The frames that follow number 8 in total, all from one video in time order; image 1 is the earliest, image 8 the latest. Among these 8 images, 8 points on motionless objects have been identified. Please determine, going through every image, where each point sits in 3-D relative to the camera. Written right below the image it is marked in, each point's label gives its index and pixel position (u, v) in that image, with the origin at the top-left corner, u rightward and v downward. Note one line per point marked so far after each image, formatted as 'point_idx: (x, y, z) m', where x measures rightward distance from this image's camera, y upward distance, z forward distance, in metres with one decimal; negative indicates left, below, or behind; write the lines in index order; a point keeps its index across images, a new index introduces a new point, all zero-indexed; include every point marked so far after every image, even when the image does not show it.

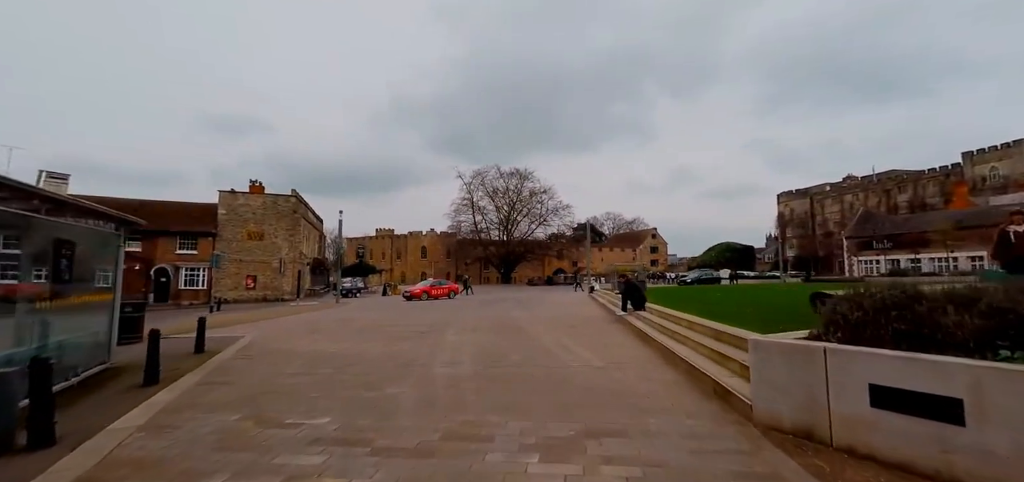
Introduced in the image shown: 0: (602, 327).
0: (+2.9, -2.7, +15.9) m
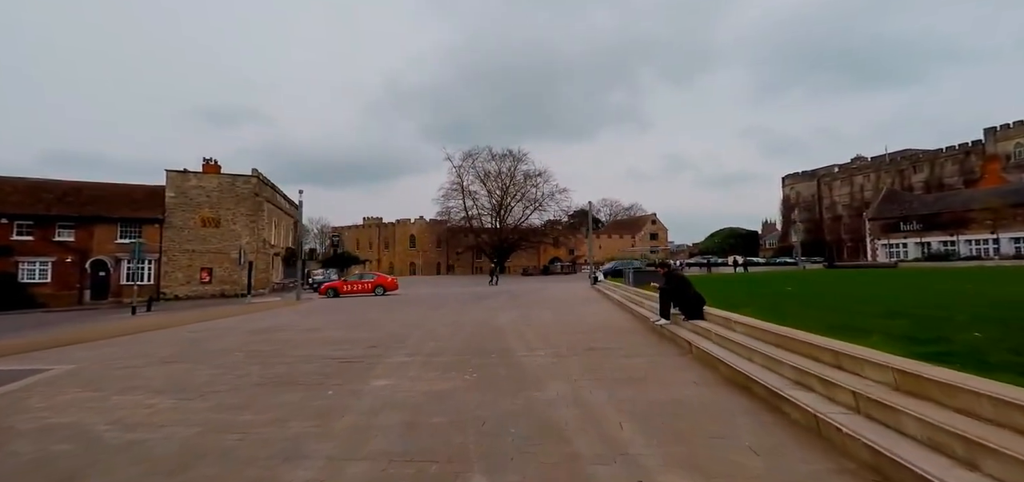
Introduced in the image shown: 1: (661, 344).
0: (+2.6, -2.1, +9.8) m
1: (+3.1, -2.1, +10.2) m
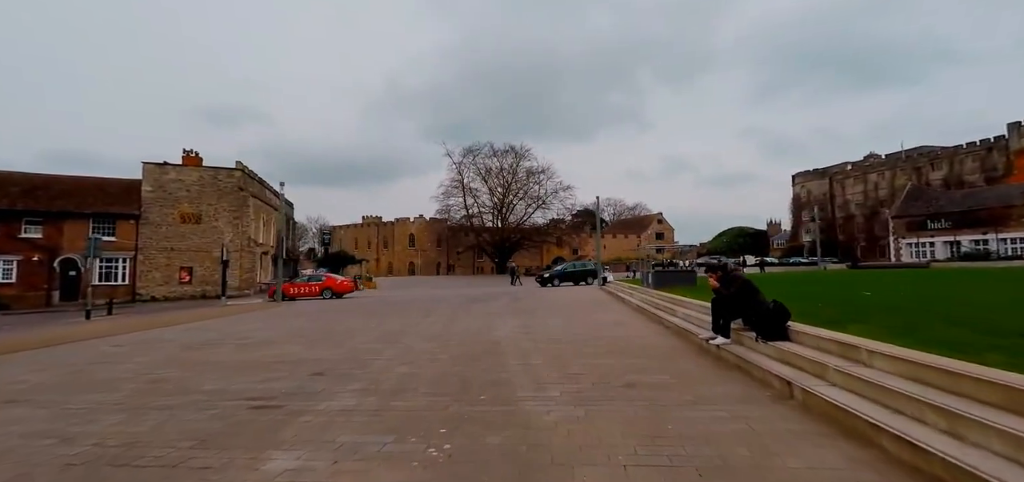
0: (+2.6, -1.9, +6.5) m
1: (+3.1, -1.9, +7.0) m
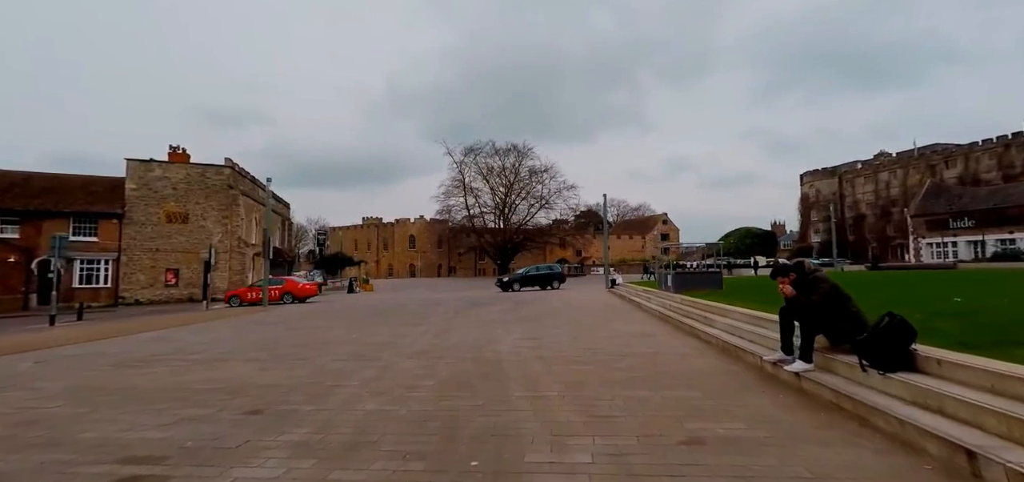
0: (+2.6, -1.8, +4.3) m
1: (+3.1, -1.8, +4.7) m
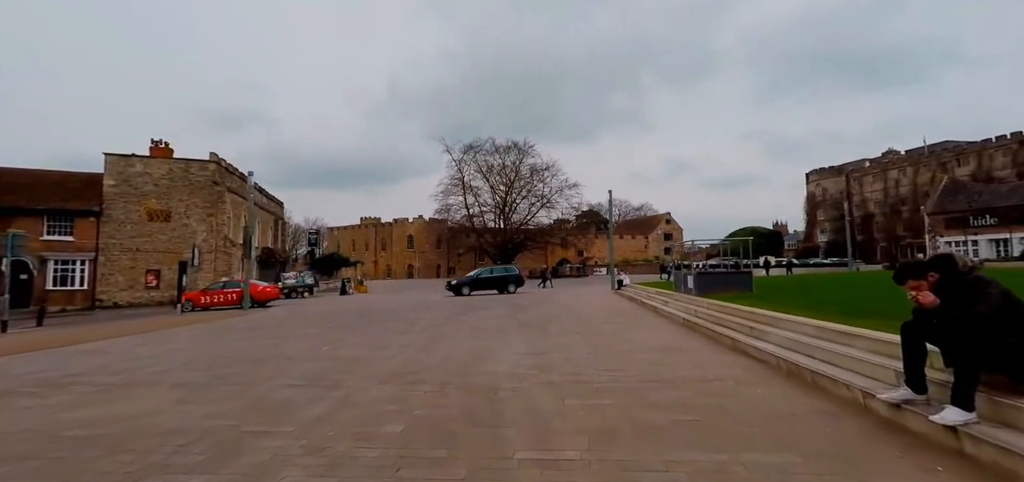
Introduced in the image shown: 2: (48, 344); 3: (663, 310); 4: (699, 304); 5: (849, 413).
0: (+2.6, -1.6, +2.1) m
1: (+3.1, -1.6, +2.5) m
2: (-18.0, -4.0, +19.4) m
3: (+5.2, -2.4, +17.3) m
4: (+5.5, -1.9, +14.7) m
5: (+3.6, -1.8, +5.4) m
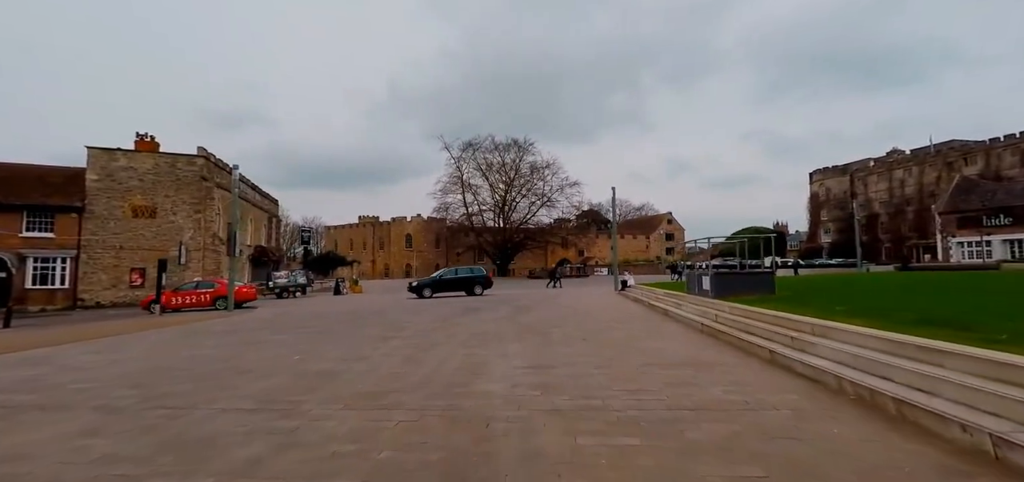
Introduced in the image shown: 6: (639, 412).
0: (+2.6, -1.5, +0.6) m
1: (+3.1, -1.5, +1.0) m
2: (-18.1, -3.8, +17.9) m
3: (+5.2, -2.3, +15.9) m
4: (+5.5, -1.8, +13.3) m
5: (+3.5, -1.7, +3.9) m
6: (+1.4, -1.9, +5.7) m
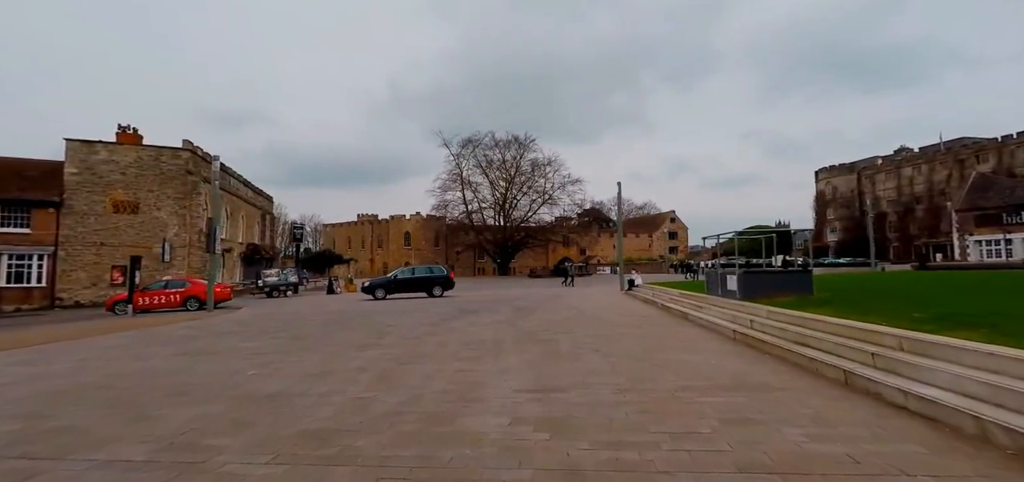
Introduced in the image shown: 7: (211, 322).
0: (+2.6, -1.4, -1.2) m
1: (+3.1, -1.4, -0.8) m
2: (-18.1, -3.6, +16.1) m
3: (+5.2, -2.1, +14.0) m
4: (+5.5, -1.6, +11.4) m
5: (+3.5, -1.6, +2.1) m
6: (+1.3, -1.7, +3.8) m
7: (-11.5, -3.2, +19.2) m
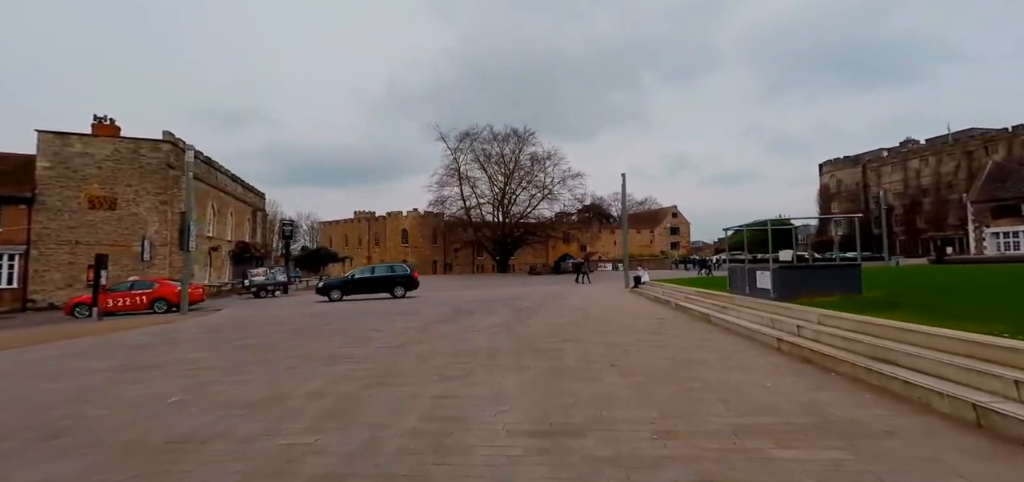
0: (+2.5, -1.3, -3.1) m
1: (+3.0, -1.3, -2.6) m
2: (-18.1, -3.6, +14.3) m
3: (+5.1, -1.9, +12.2) m
4: (+5.4, -1.4, +9.6) m
5: (+3.5, -1.4, +0.2) m
6: (+1.3, -1.6, +2.0) m
7: (-11.6, -3.0, +17.4) m
